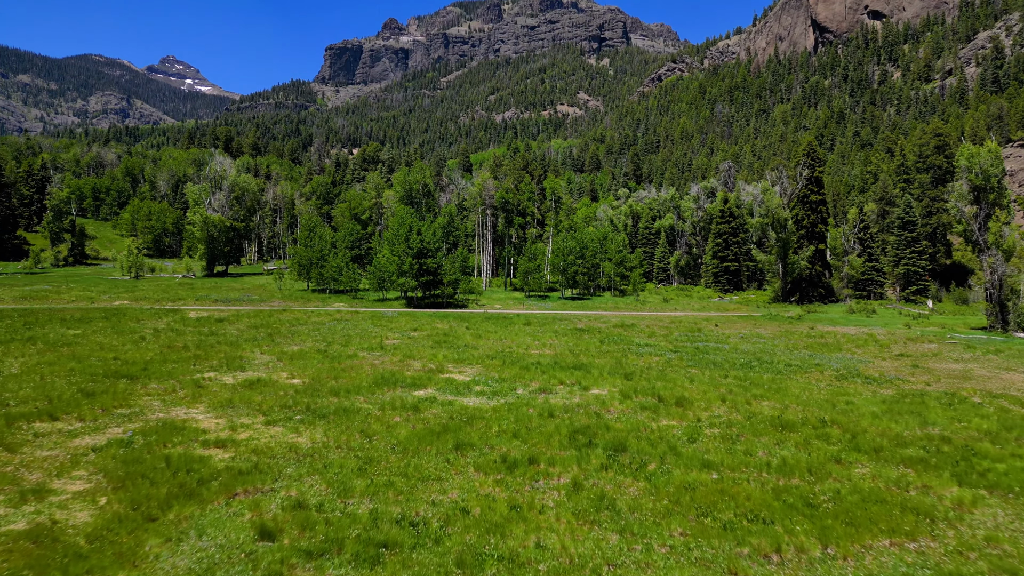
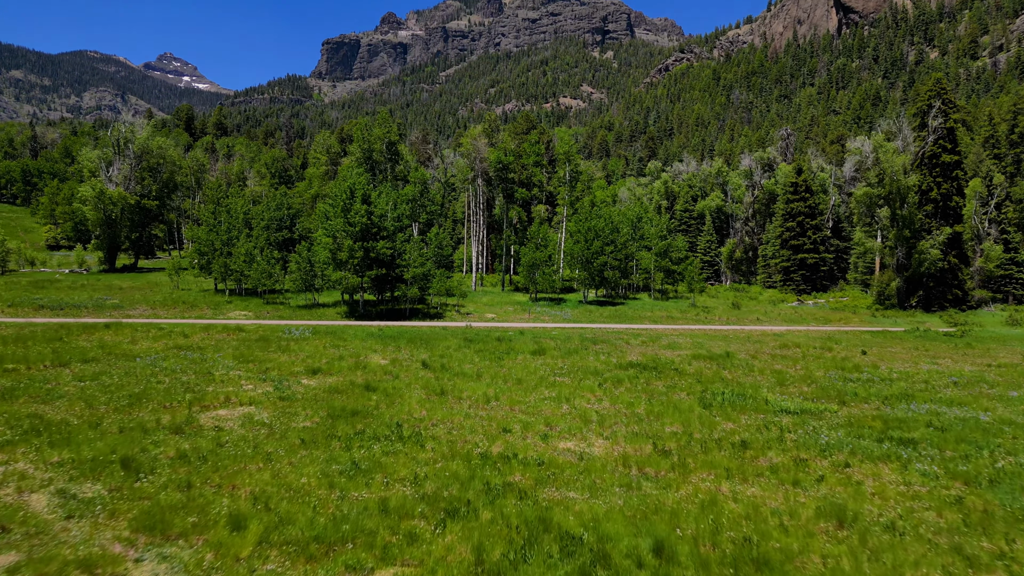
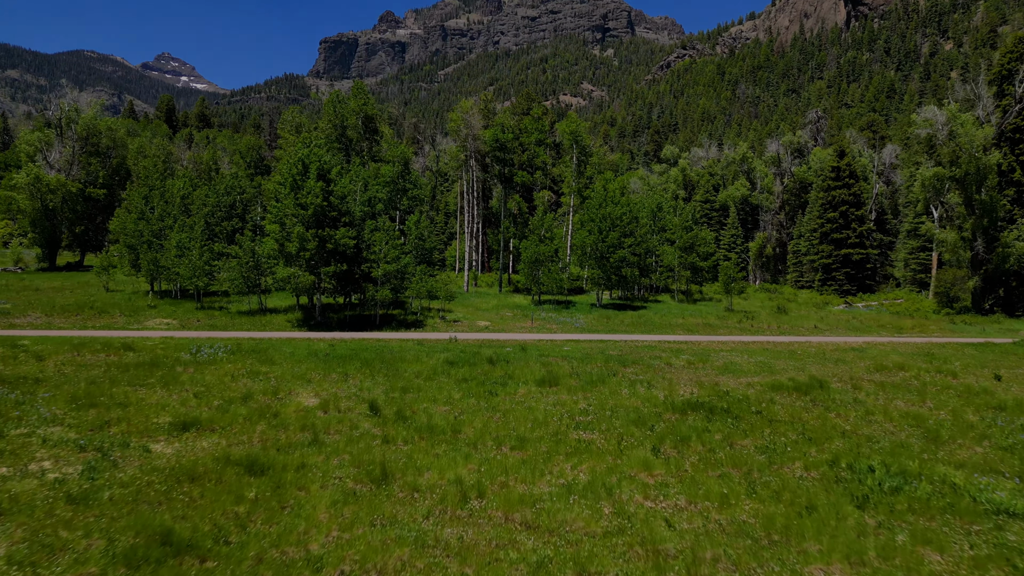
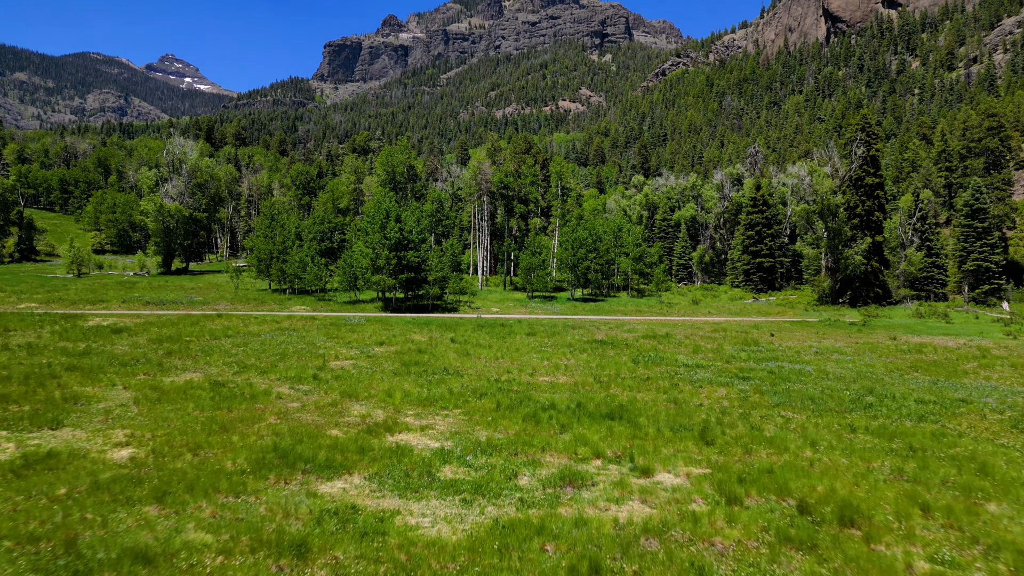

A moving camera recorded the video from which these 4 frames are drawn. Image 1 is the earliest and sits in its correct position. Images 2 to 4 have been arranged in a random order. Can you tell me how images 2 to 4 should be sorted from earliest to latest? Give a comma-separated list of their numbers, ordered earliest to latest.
4, 2, 3
